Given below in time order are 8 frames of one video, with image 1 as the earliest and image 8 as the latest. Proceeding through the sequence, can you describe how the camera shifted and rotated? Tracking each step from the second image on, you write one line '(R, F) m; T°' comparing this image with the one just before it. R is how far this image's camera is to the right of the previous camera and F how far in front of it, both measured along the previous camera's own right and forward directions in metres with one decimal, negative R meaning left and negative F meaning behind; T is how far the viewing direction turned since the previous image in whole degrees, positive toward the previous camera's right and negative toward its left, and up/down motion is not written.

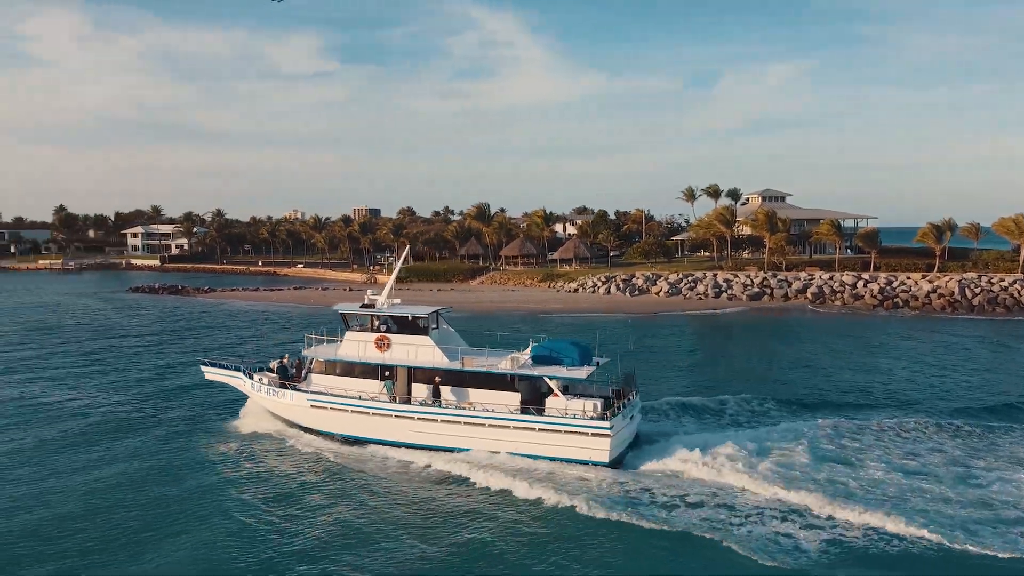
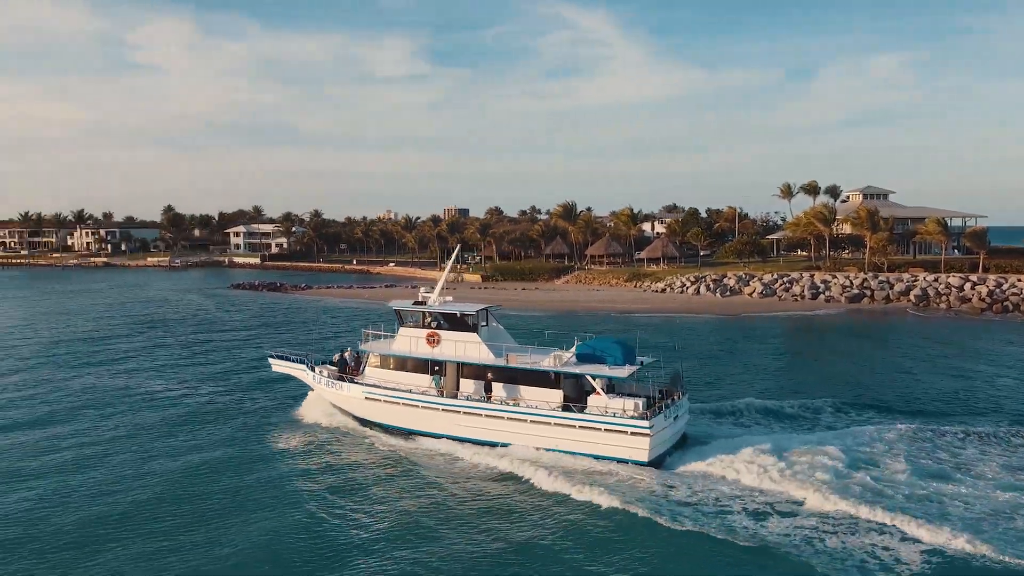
(+0.6, -0.1) m; -6°
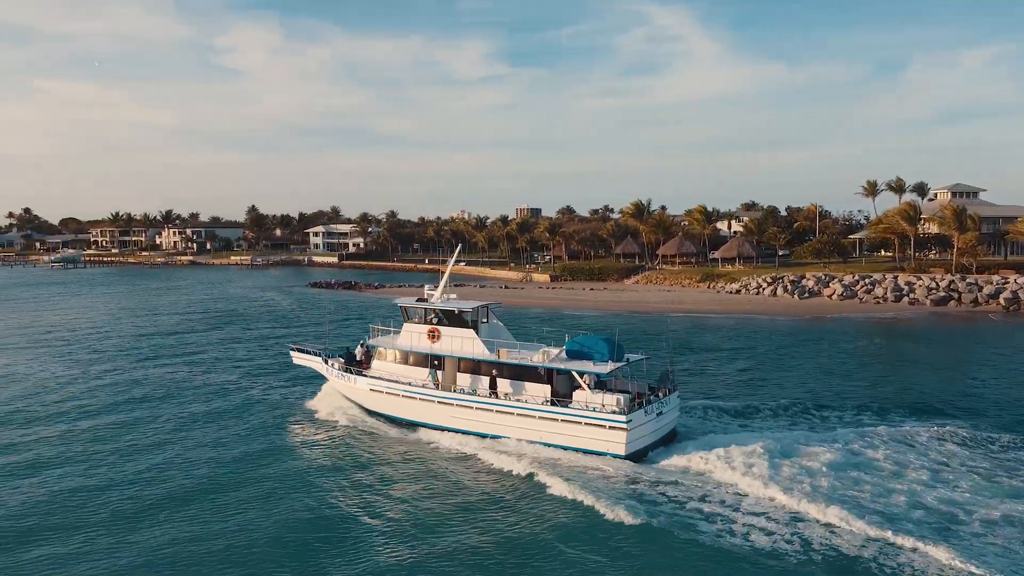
(+1.2, -0.3) m; -5°
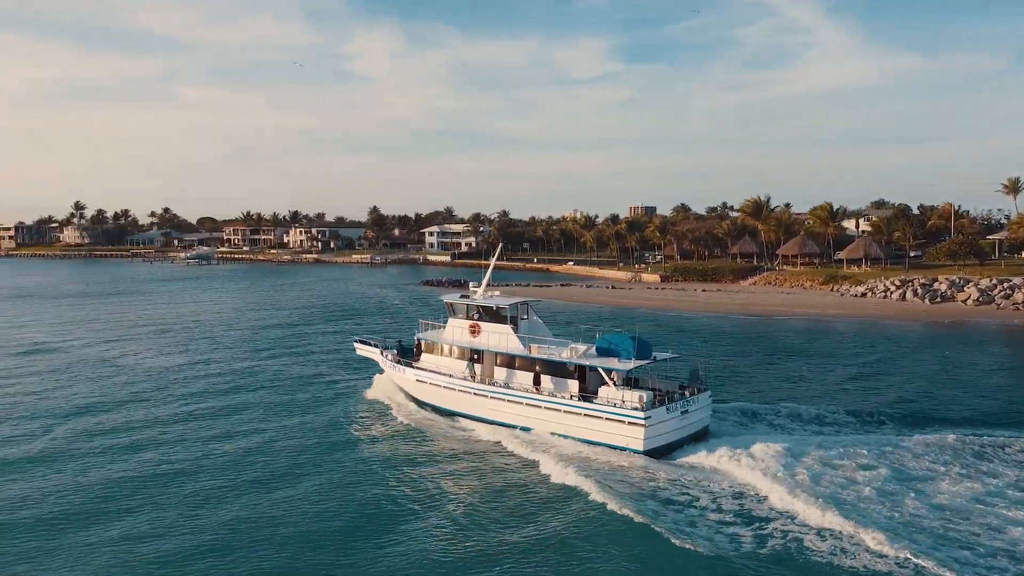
(+1.2, -0.3) m; -8°
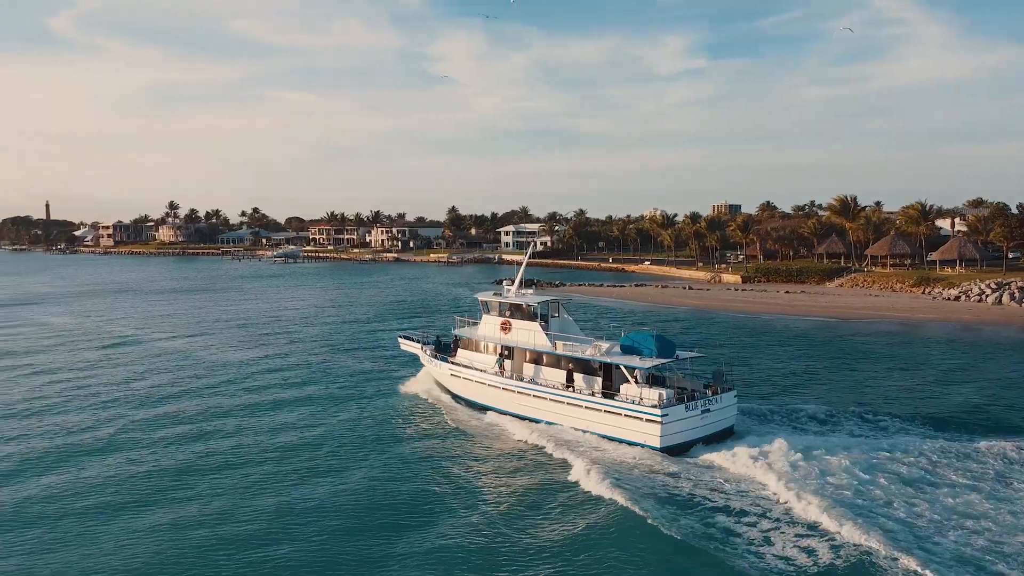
(+0.8, -0.2) m; -6°
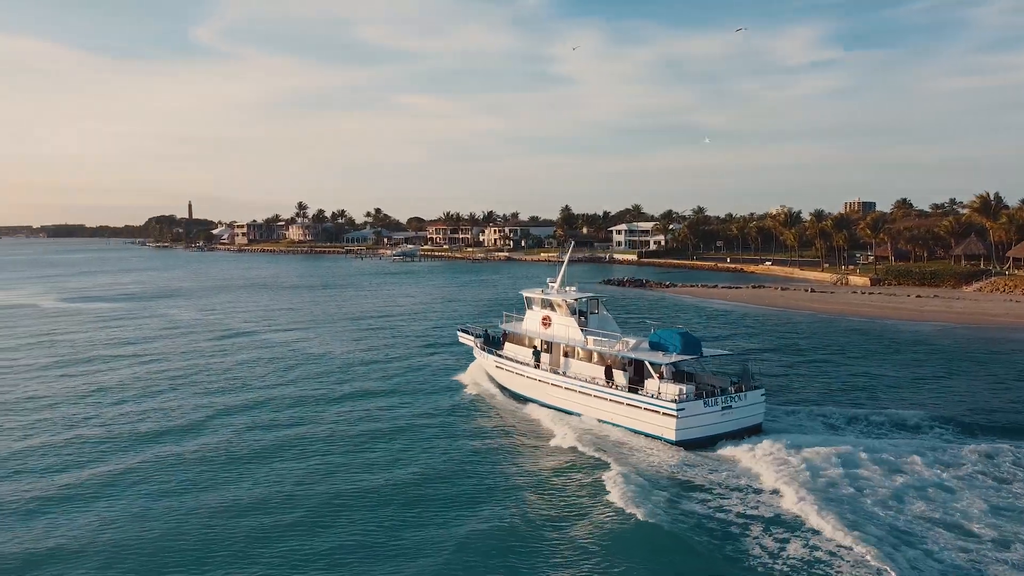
(+1.3, -0.3) m; -8°
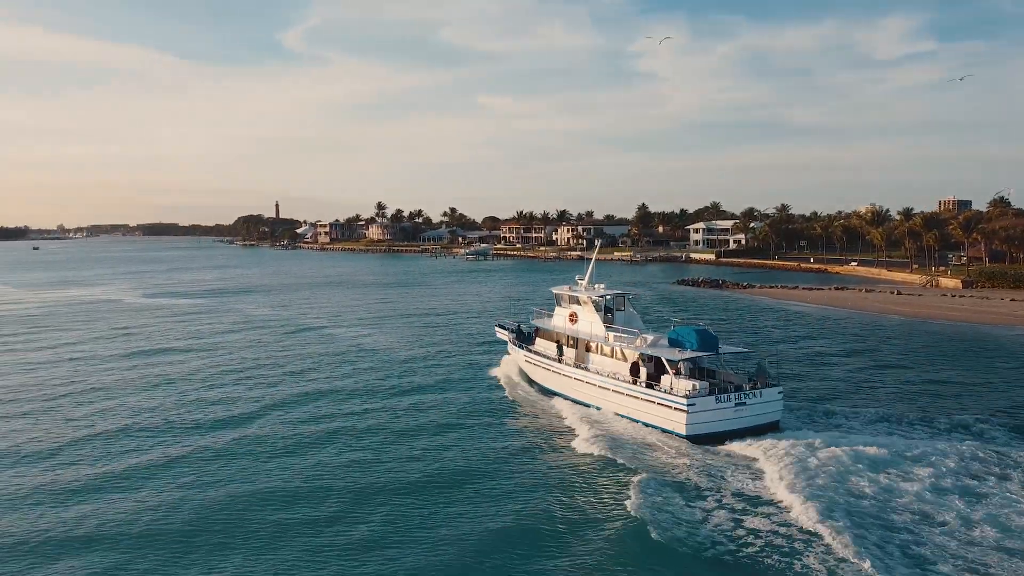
(+0.8, 0.0) m; -5°
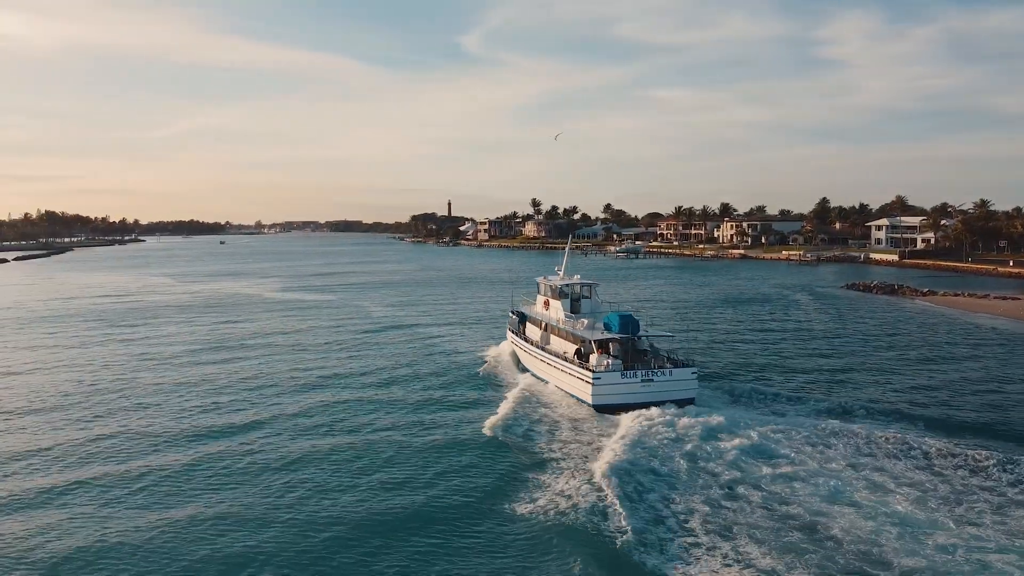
(+3.0, +1.6) m; -12°
